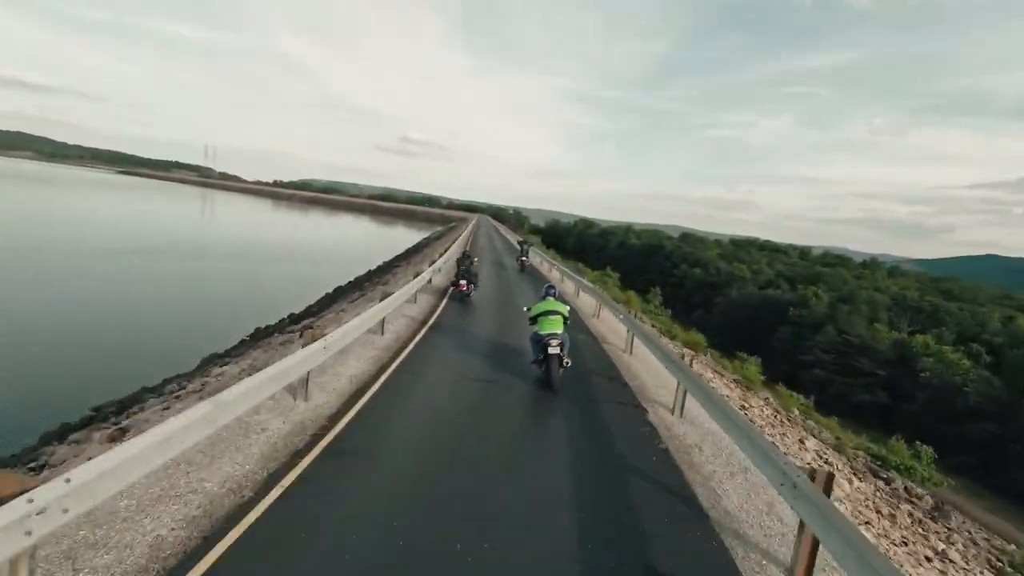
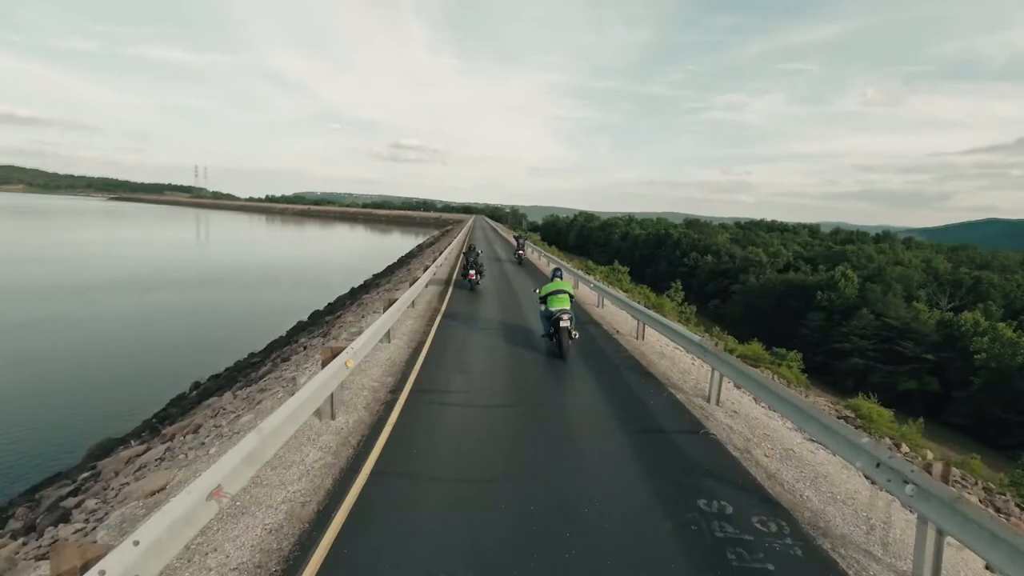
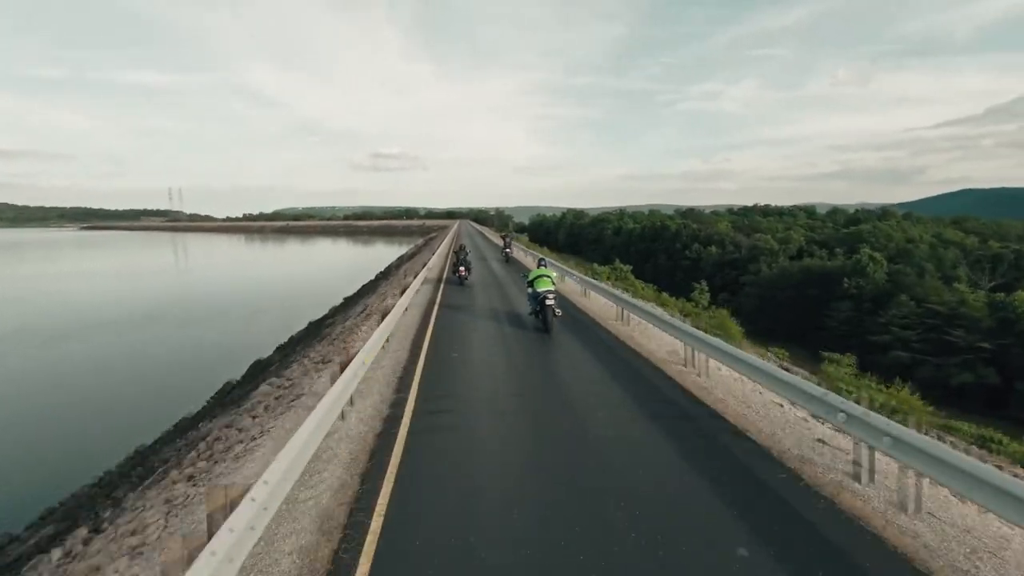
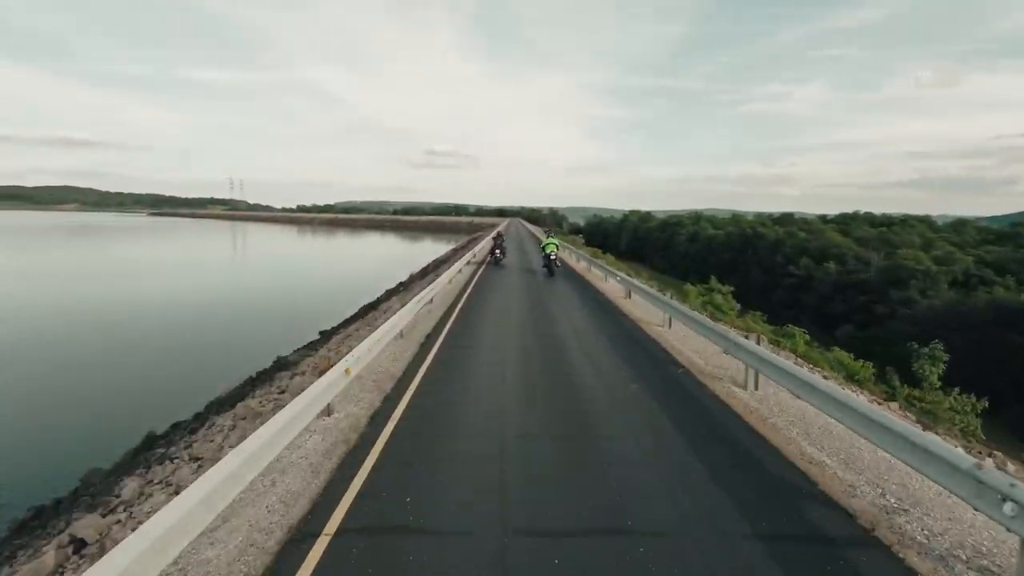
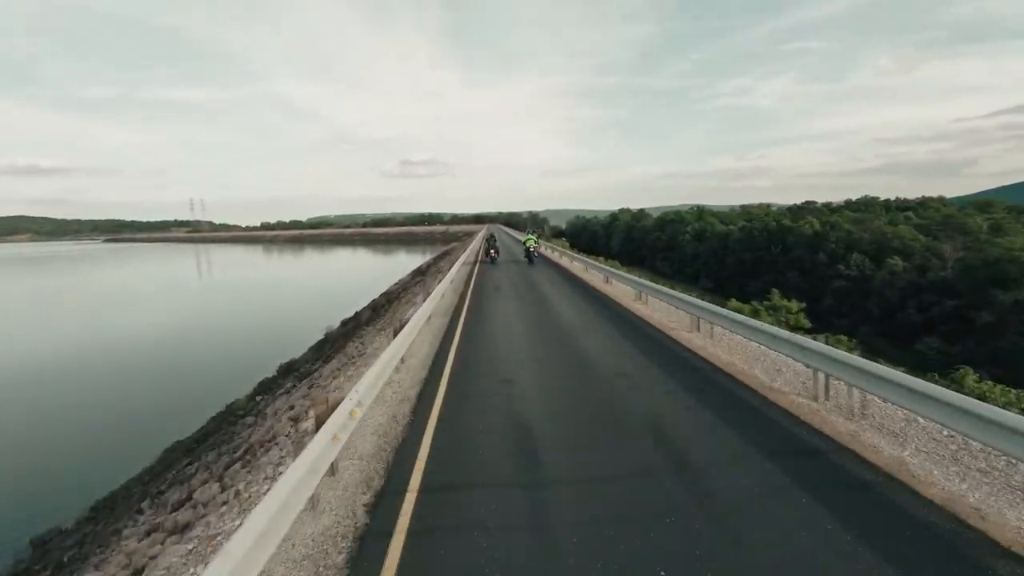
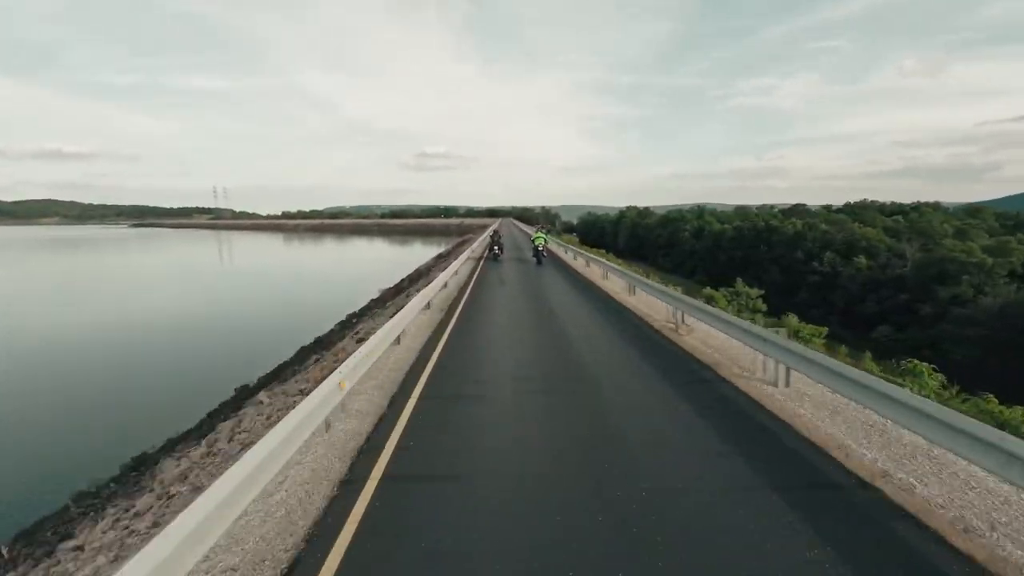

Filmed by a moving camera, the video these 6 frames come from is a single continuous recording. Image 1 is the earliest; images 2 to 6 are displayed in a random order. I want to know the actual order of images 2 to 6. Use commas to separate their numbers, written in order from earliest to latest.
2, 3, 4, 6, 5
